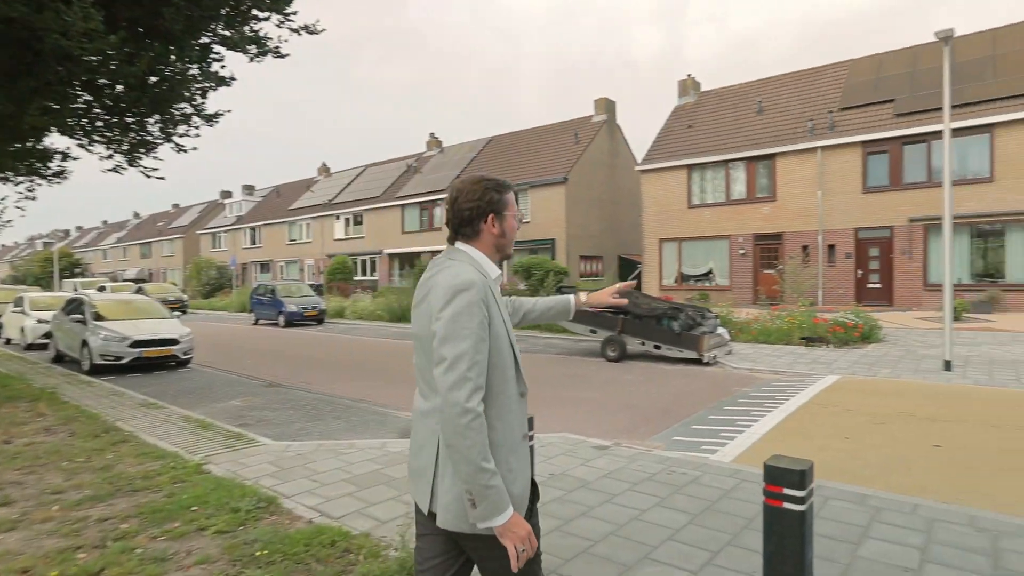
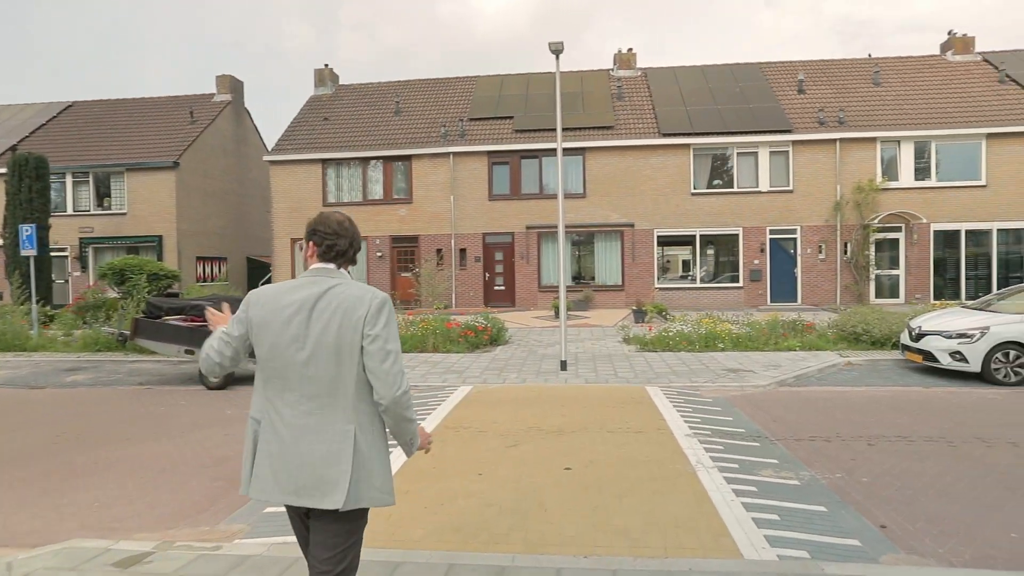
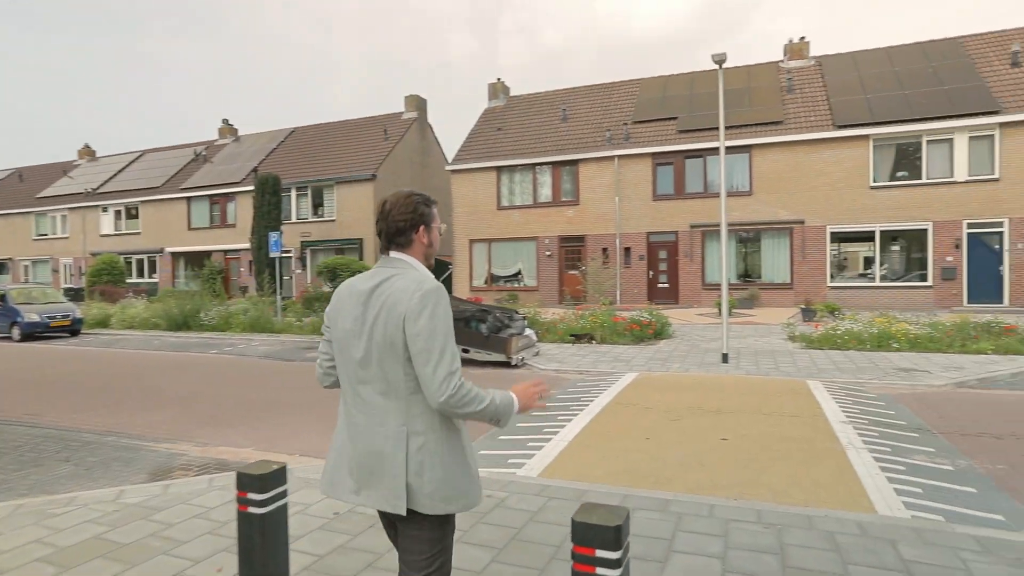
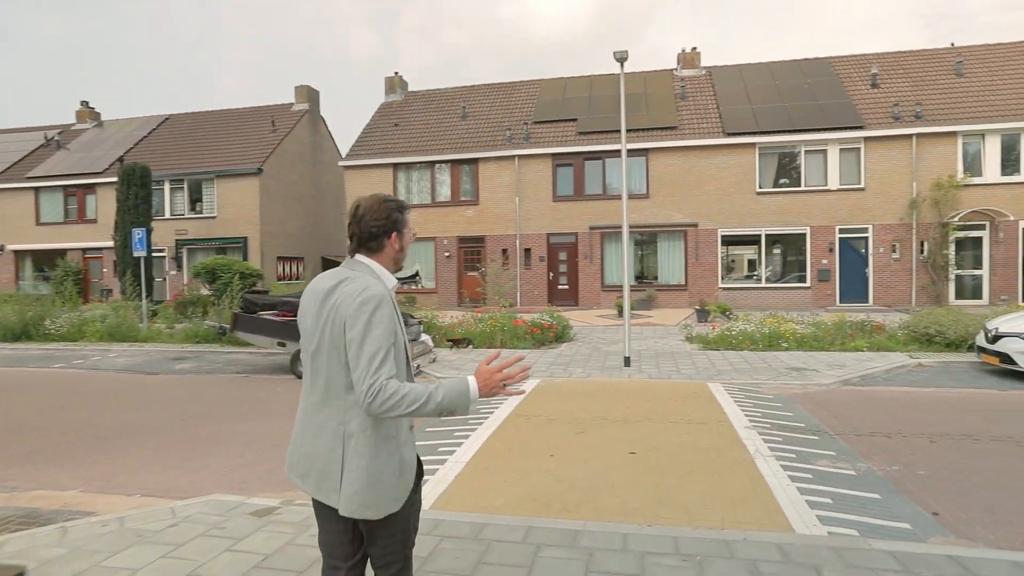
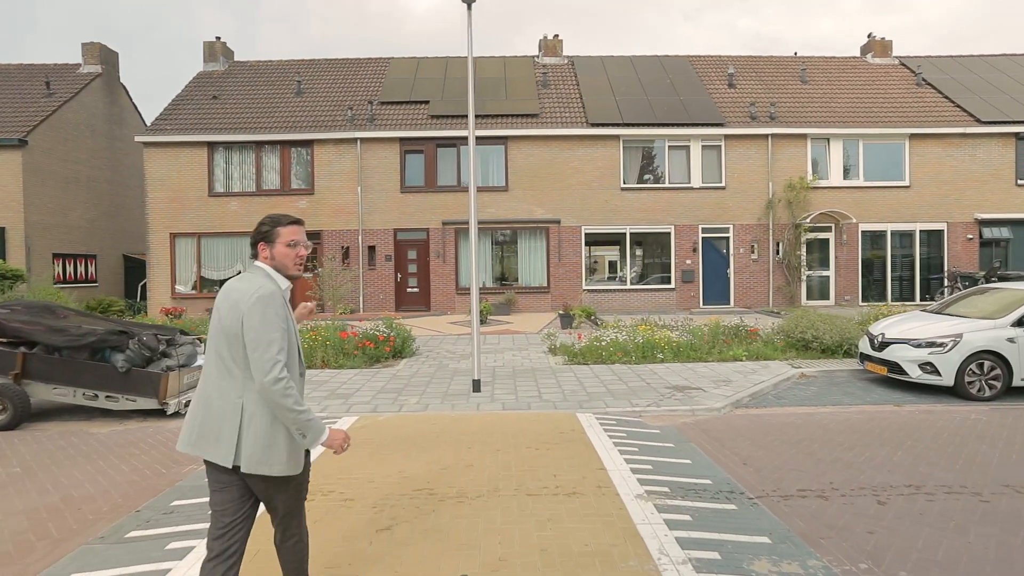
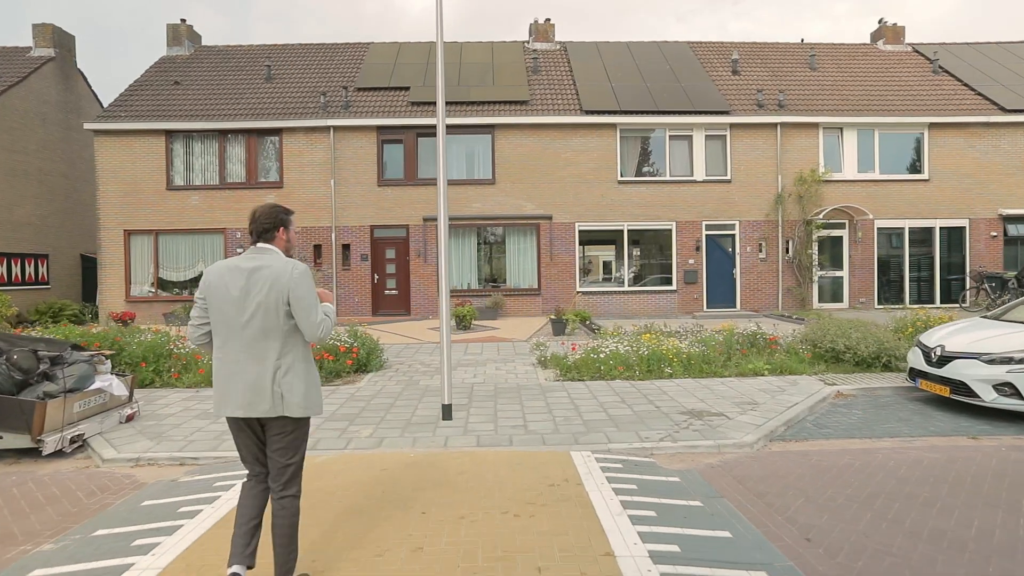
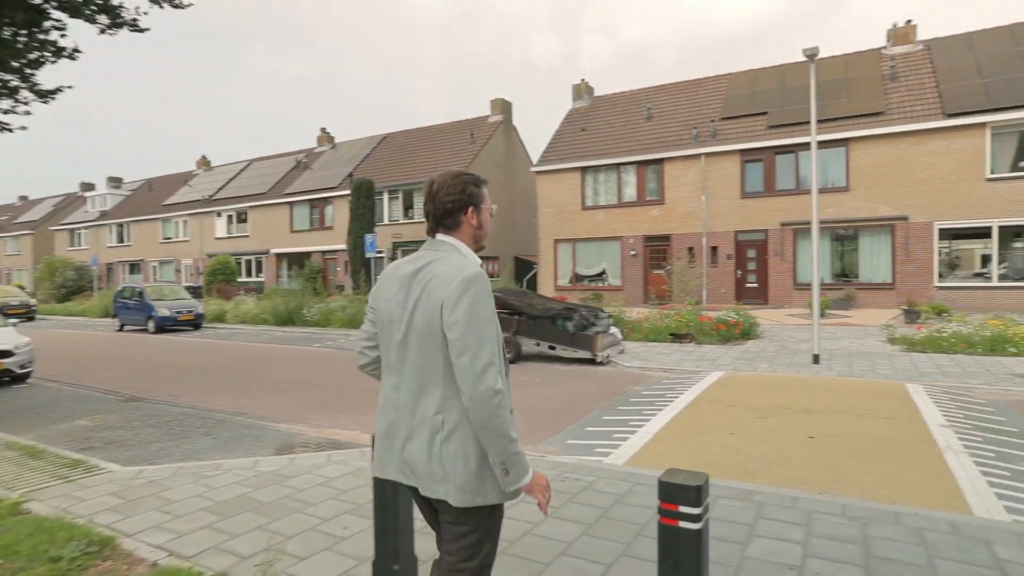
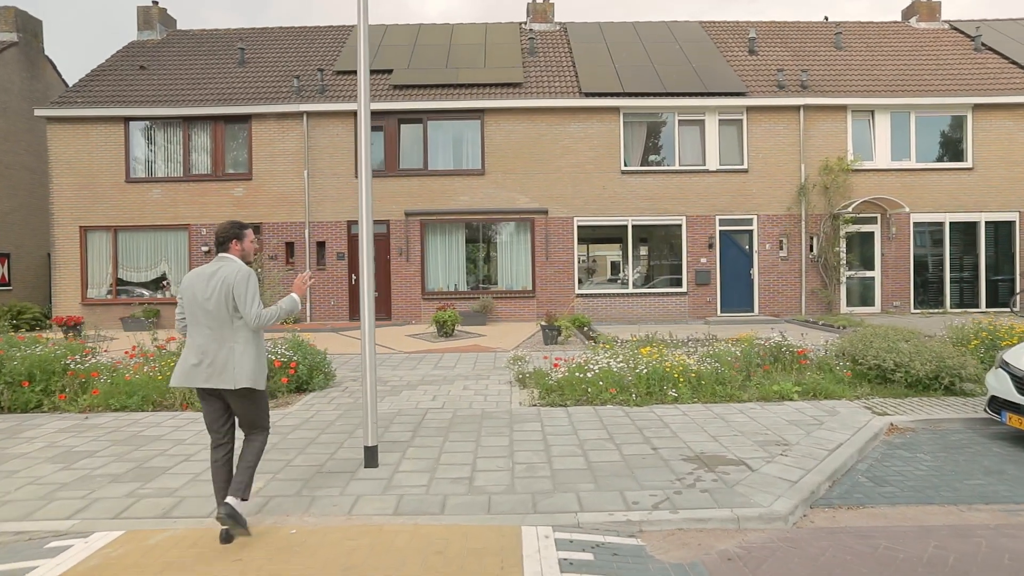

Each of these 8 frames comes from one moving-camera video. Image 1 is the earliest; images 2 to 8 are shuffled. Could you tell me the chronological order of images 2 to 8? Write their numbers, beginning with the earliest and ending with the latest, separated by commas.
7, 3, 4, 2, 5, 6, 8
